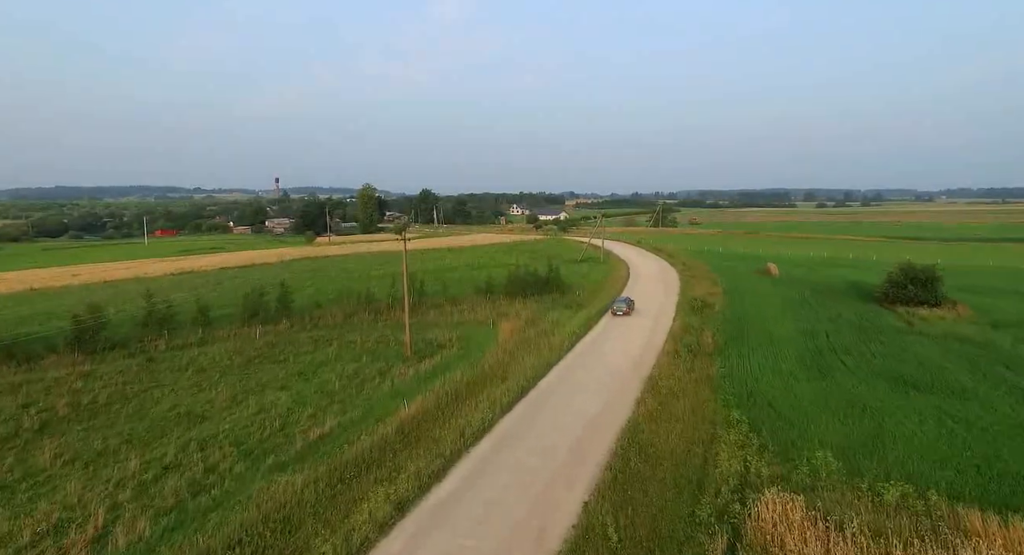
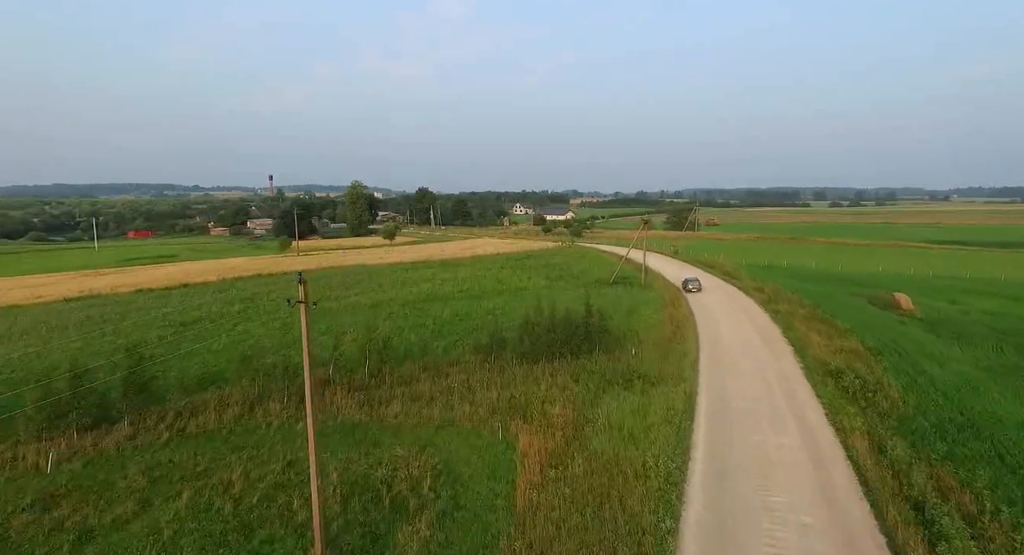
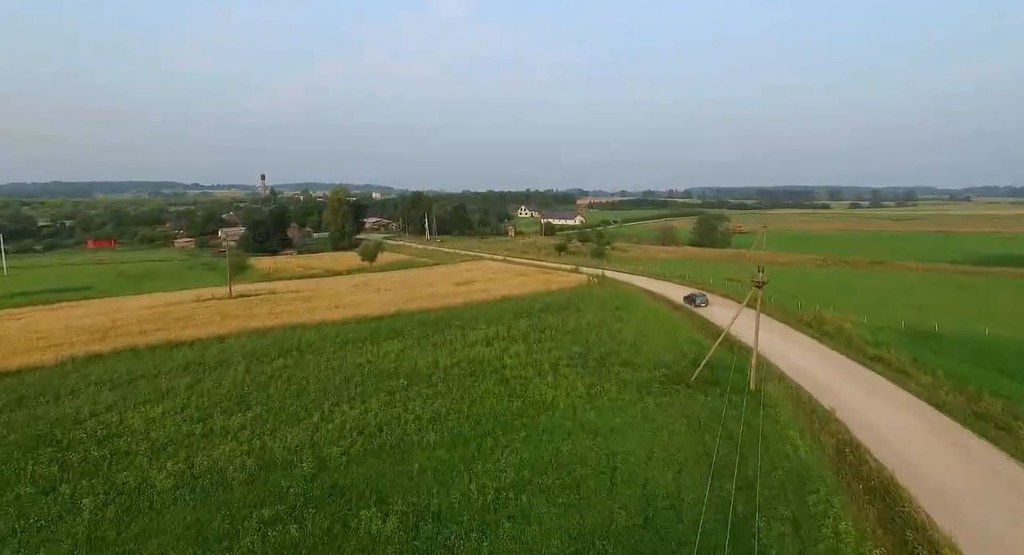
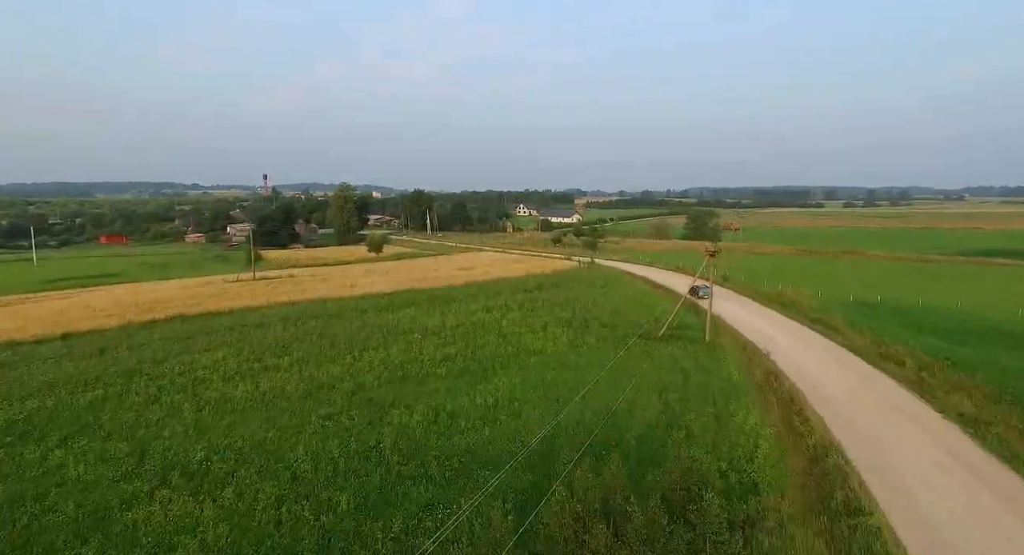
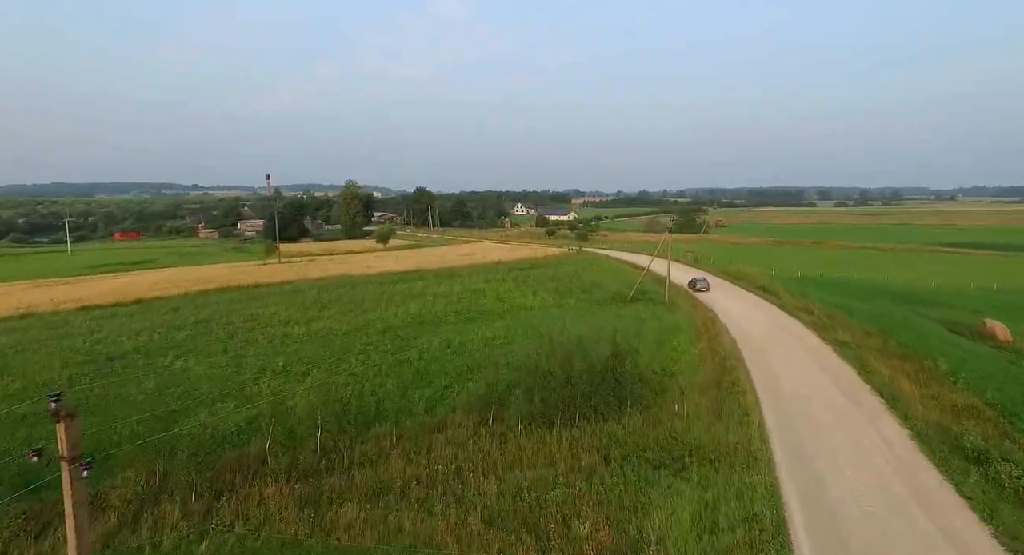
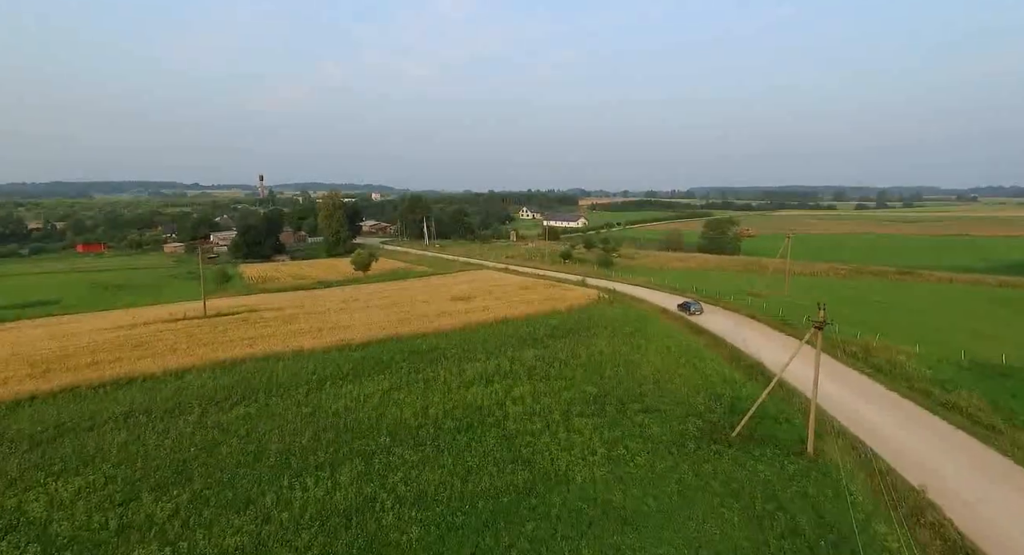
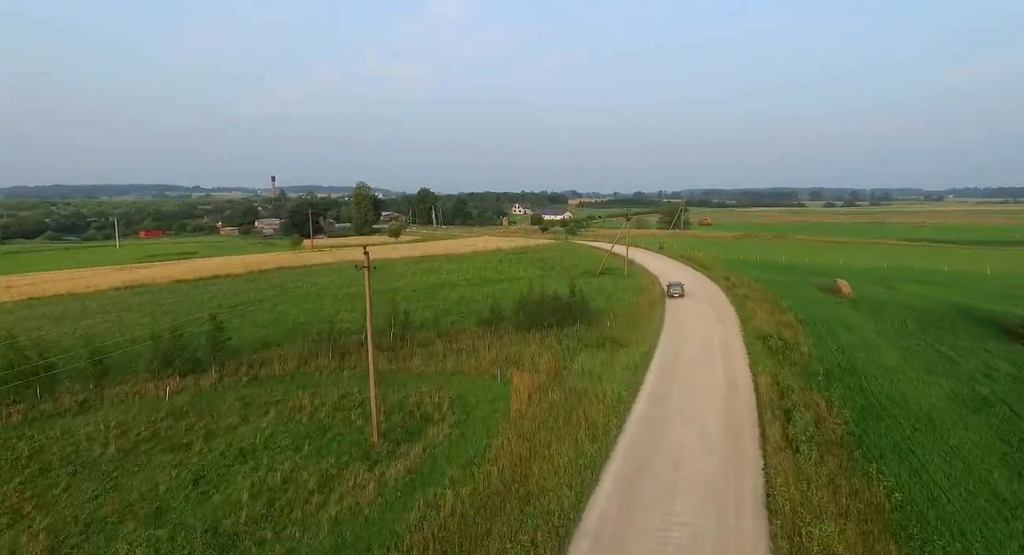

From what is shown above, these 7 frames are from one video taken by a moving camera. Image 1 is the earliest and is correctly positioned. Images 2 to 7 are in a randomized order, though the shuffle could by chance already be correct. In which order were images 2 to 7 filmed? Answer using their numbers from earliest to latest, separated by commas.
7, 2, 5, 4, 3, 6
